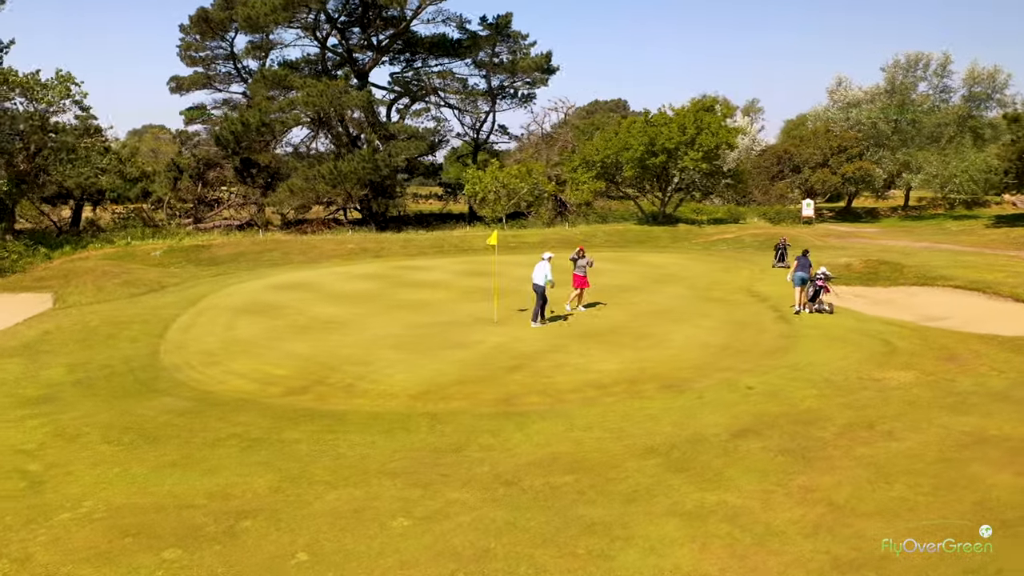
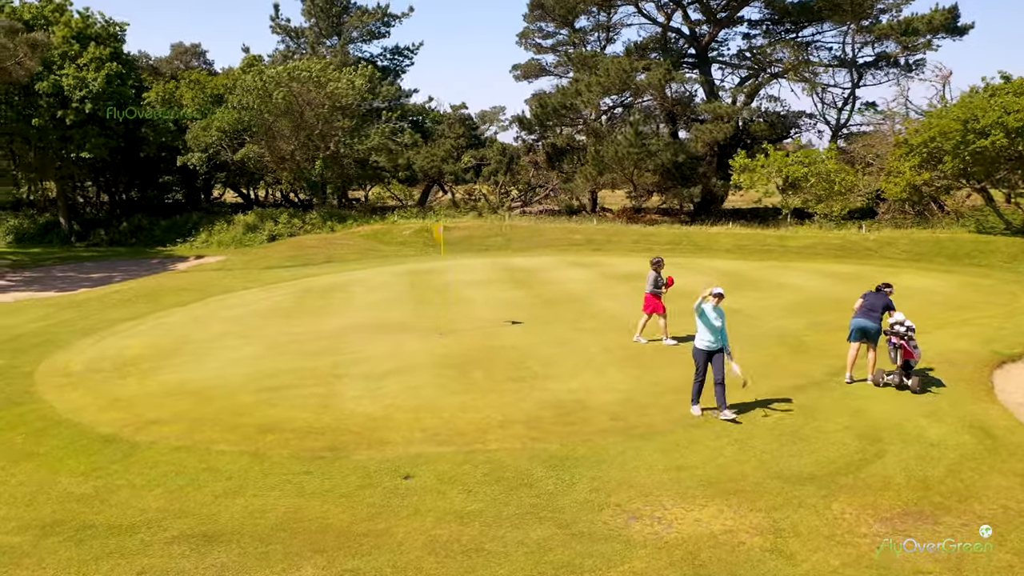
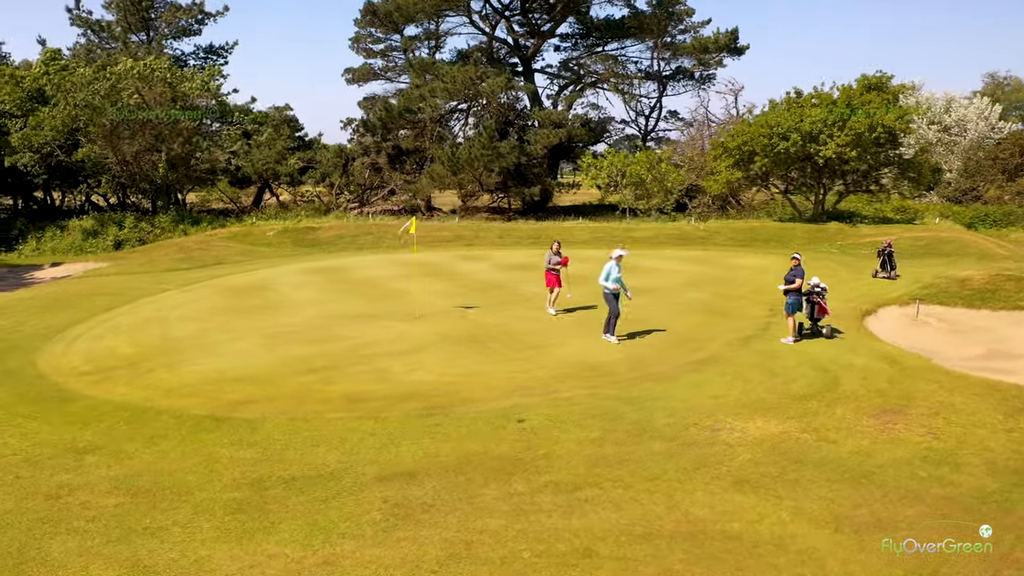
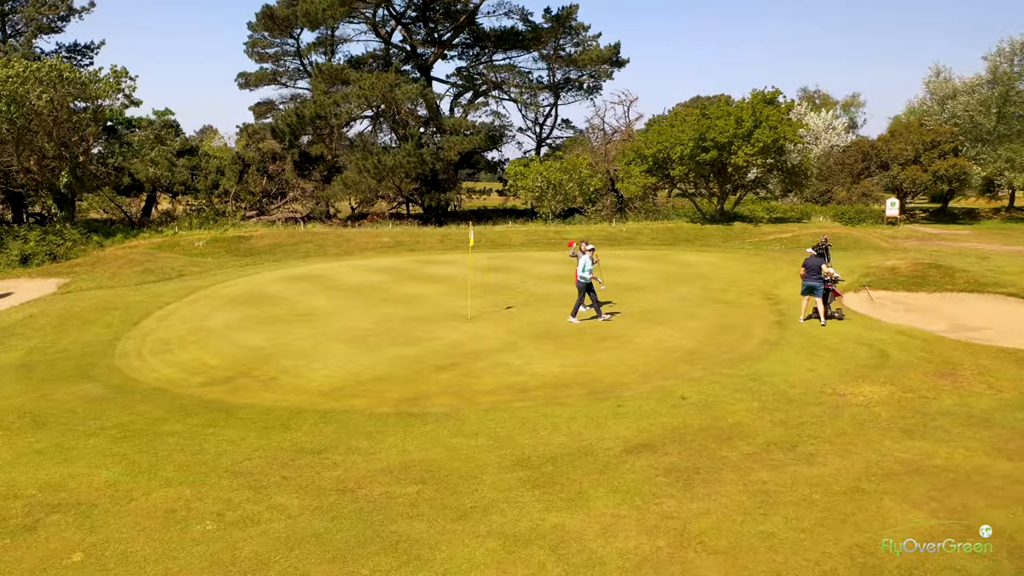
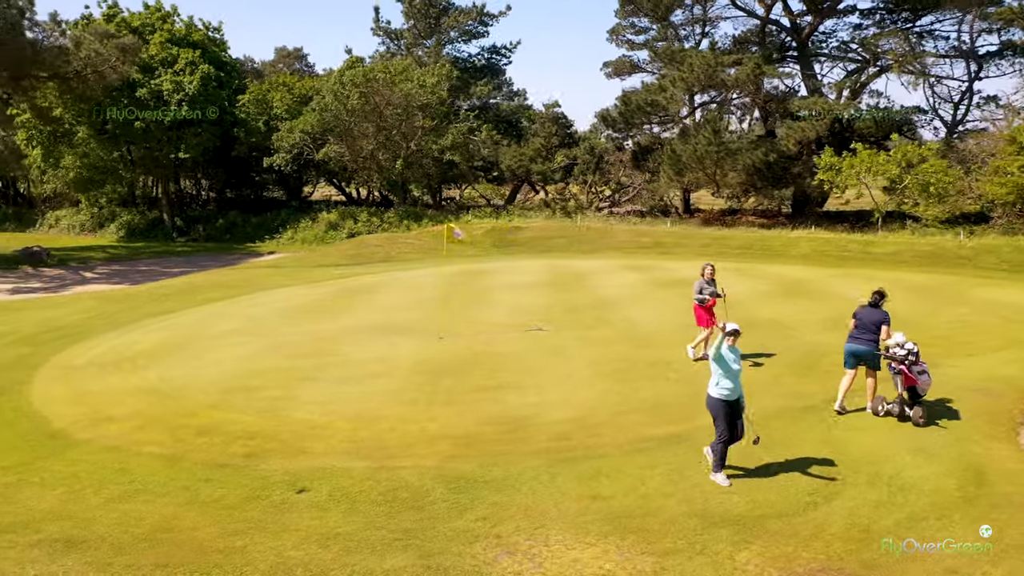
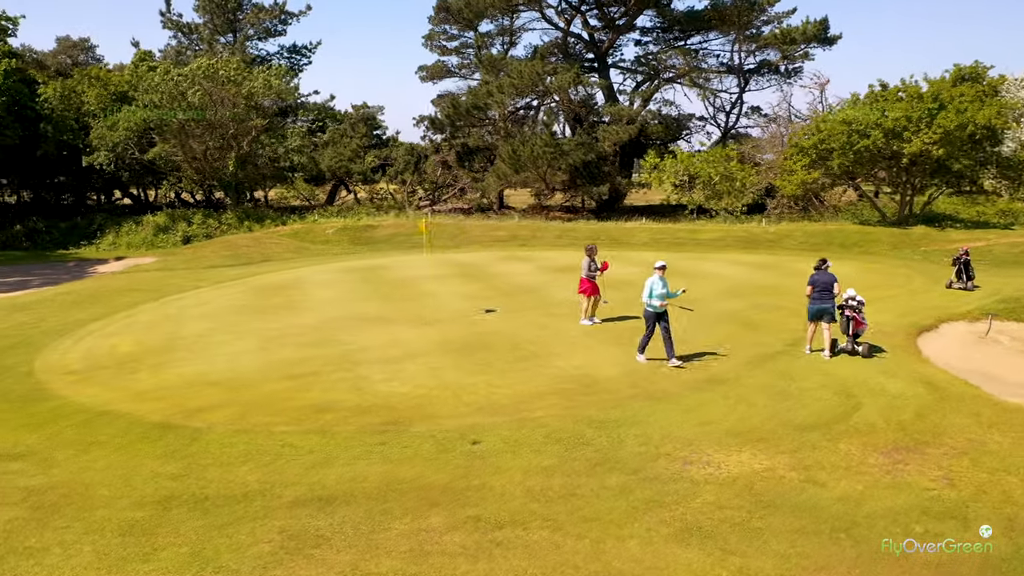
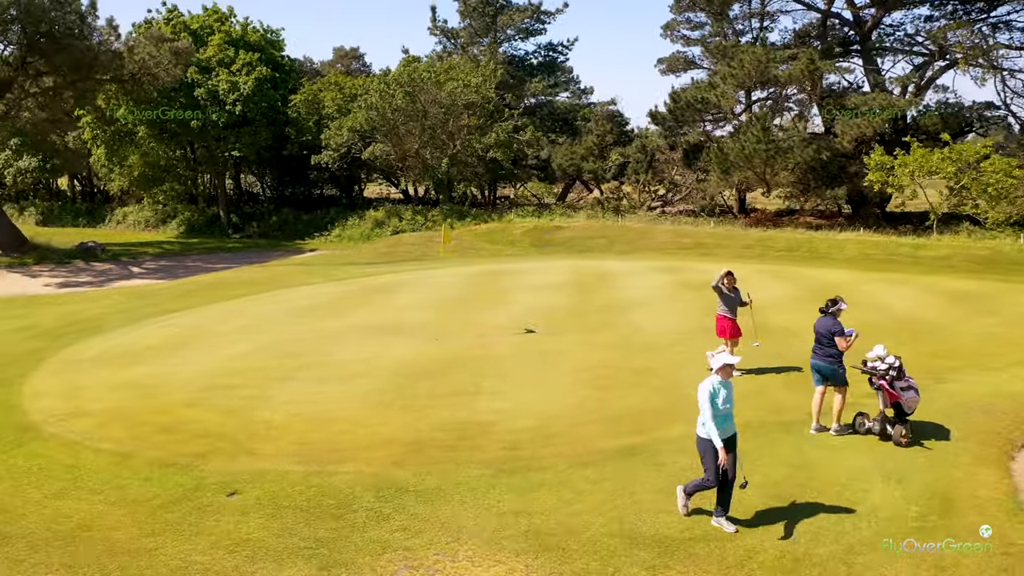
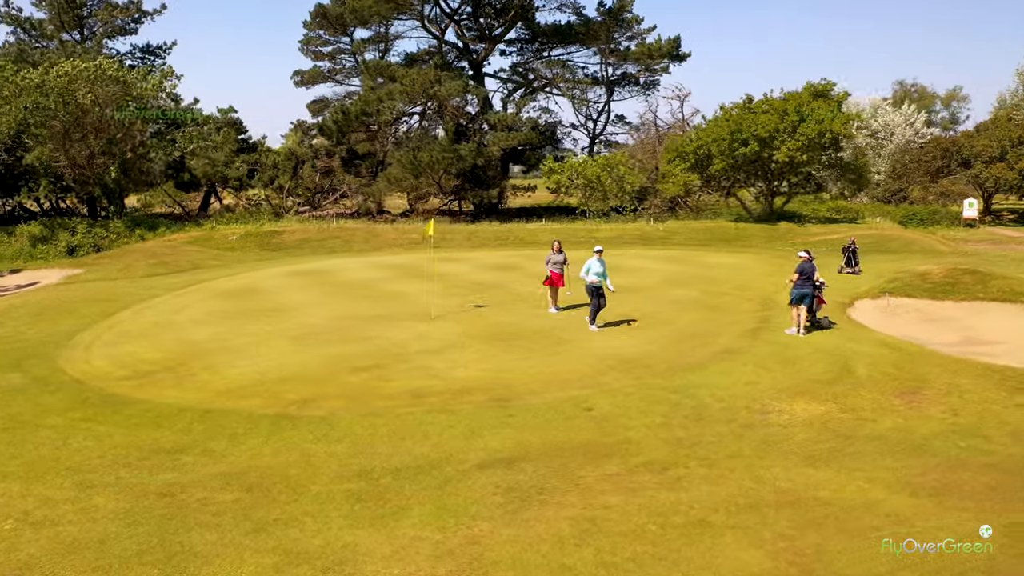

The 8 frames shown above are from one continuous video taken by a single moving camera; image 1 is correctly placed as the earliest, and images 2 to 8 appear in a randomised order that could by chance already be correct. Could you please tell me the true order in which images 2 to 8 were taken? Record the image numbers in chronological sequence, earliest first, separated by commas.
4, 8, 3, 6, 2, 5, 7
